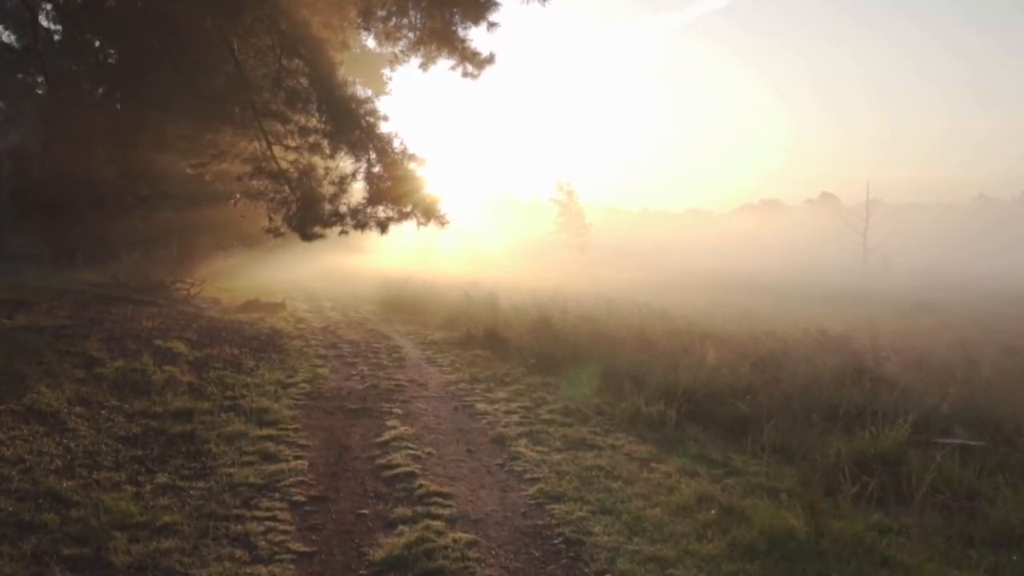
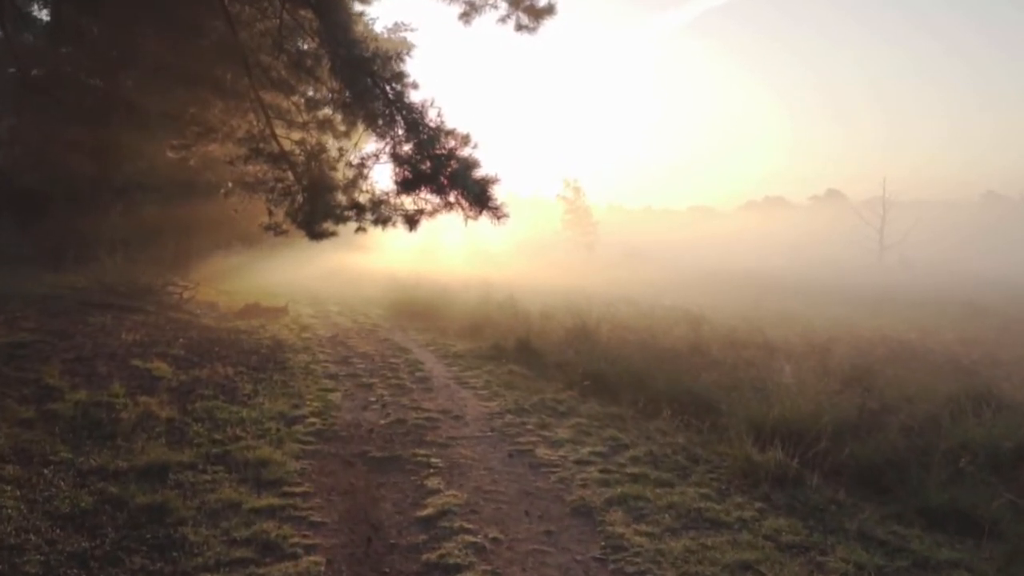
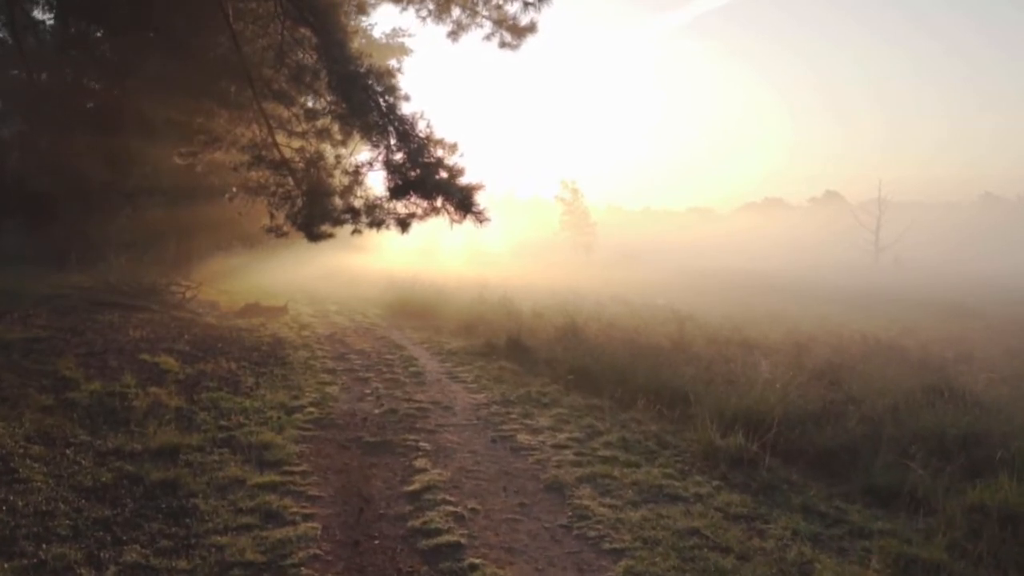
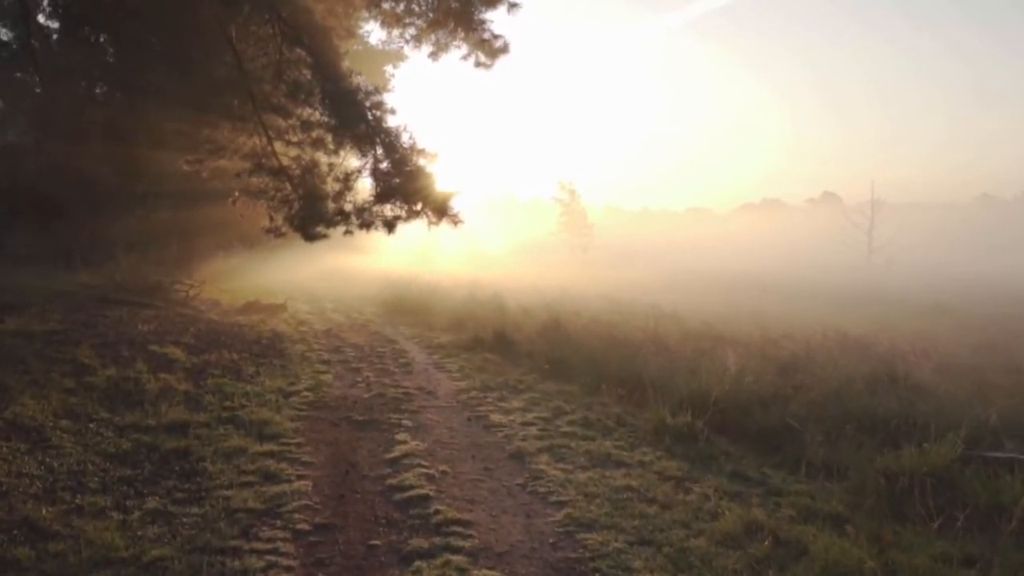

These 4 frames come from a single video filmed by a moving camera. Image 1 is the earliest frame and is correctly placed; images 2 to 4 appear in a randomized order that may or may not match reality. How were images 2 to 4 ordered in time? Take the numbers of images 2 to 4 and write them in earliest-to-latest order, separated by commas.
4, 3, 2
